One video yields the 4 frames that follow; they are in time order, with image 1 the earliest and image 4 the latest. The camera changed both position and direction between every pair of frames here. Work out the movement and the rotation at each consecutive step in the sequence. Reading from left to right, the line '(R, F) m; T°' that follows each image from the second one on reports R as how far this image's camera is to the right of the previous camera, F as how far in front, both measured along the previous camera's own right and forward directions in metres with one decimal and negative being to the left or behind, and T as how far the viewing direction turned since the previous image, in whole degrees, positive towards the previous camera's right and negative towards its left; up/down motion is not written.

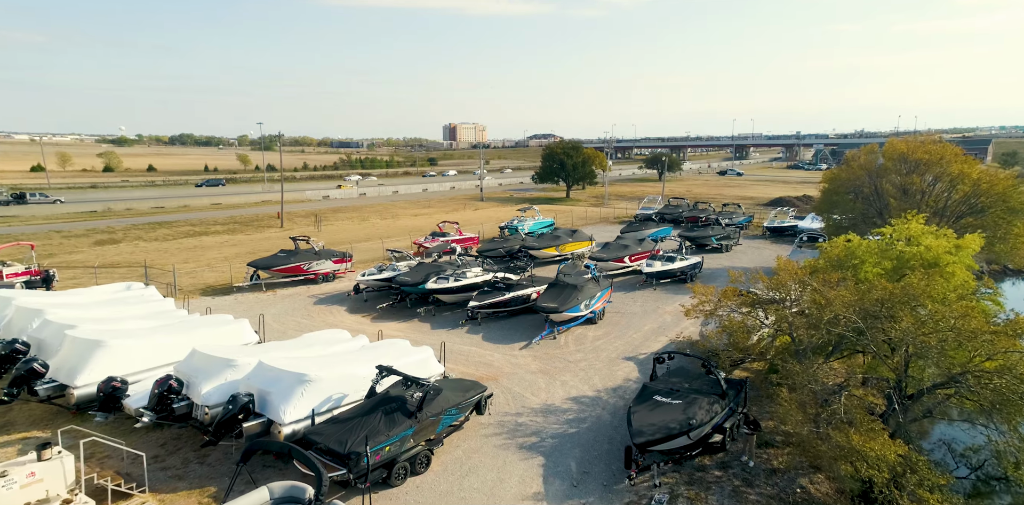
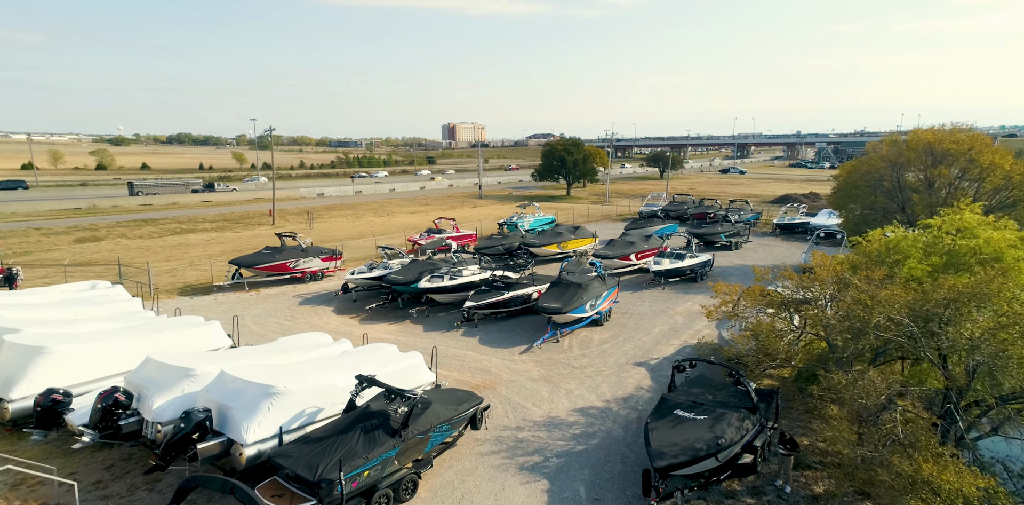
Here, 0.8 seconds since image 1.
(0.0, +1.7) m; 0°
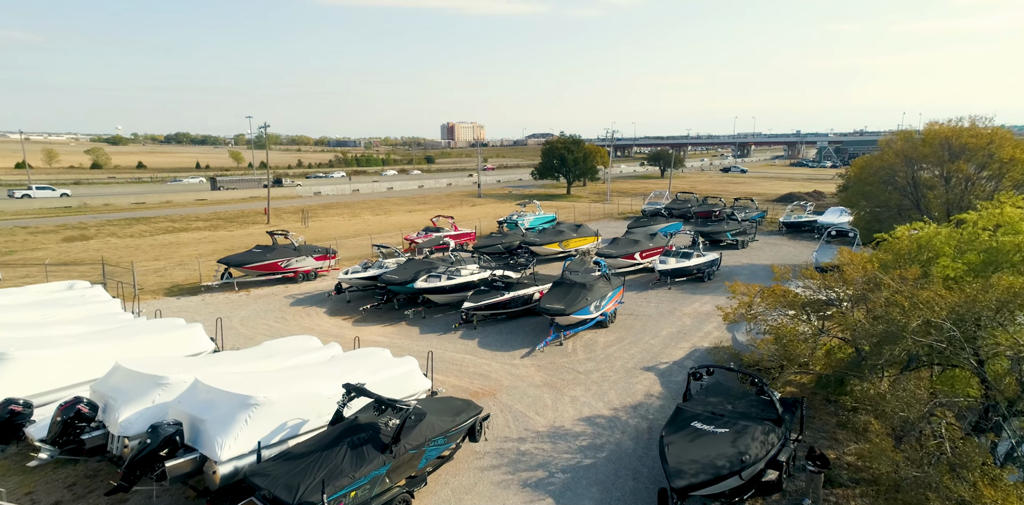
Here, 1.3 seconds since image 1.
(-0.1, +1.0) m; 0°
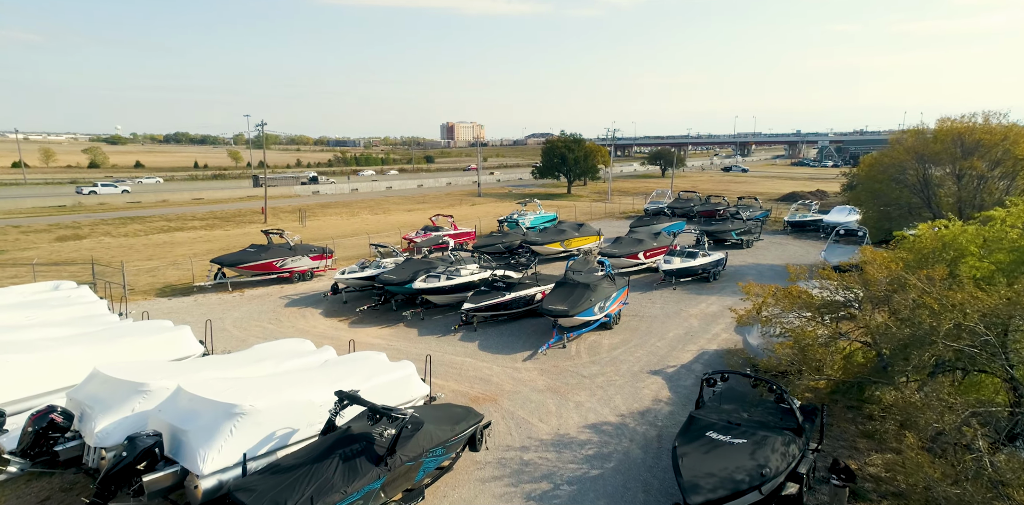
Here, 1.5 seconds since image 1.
(-0.1, +0.6) m; 0°
